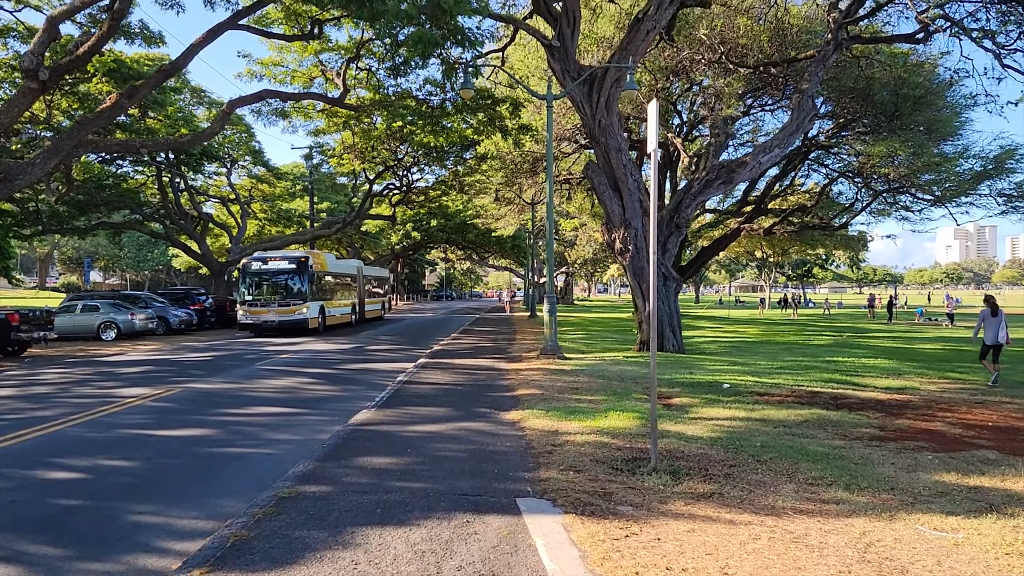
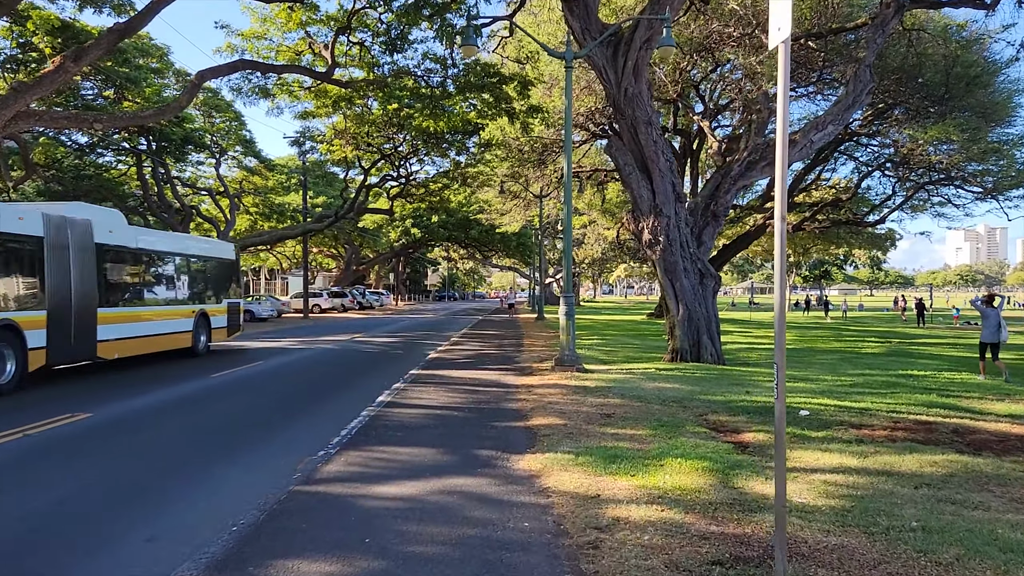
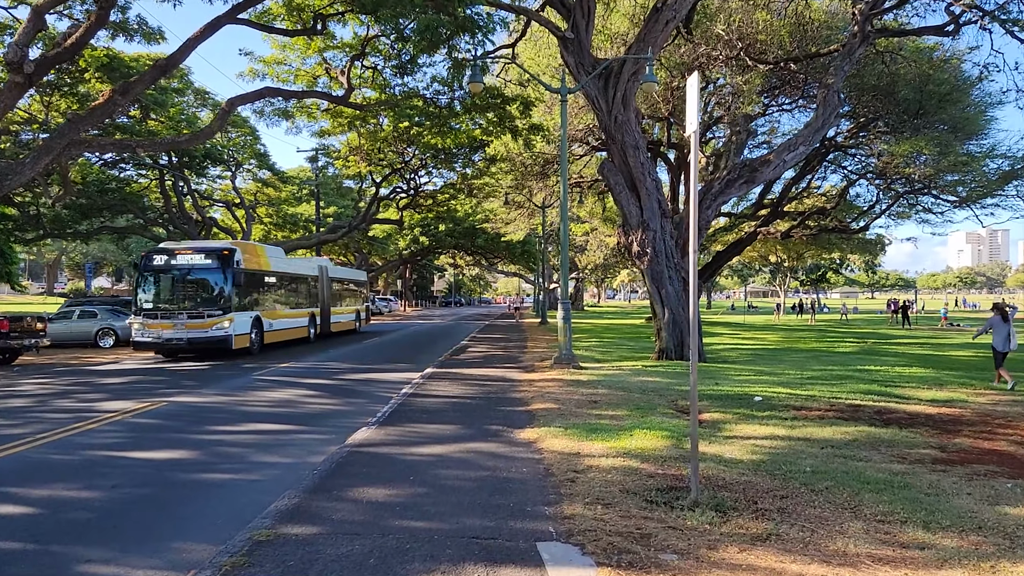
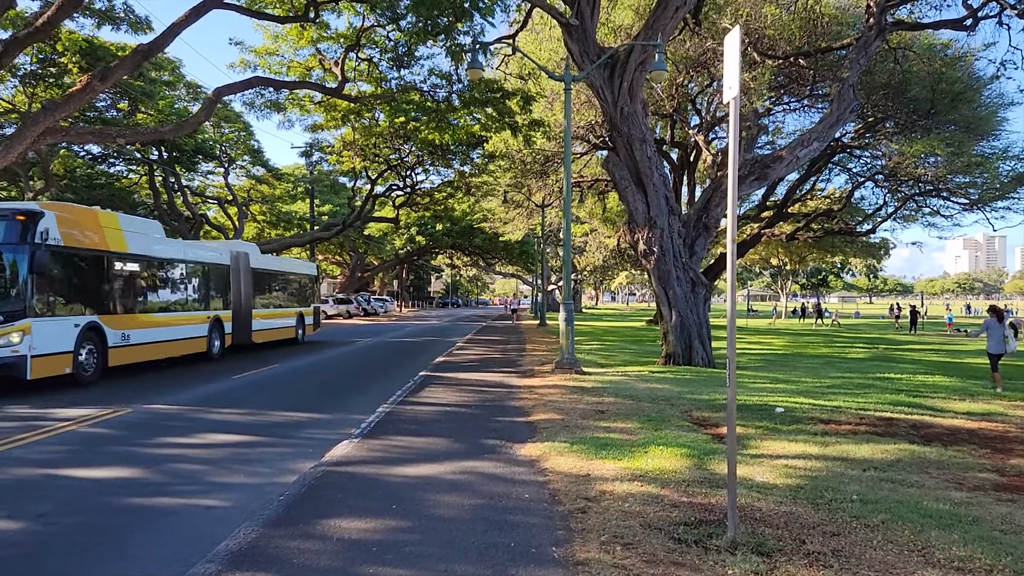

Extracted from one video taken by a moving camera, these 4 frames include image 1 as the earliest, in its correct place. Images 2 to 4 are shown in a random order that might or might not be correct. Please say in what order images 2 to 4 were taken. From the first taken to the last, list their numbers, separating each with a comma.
3, 4, 2
